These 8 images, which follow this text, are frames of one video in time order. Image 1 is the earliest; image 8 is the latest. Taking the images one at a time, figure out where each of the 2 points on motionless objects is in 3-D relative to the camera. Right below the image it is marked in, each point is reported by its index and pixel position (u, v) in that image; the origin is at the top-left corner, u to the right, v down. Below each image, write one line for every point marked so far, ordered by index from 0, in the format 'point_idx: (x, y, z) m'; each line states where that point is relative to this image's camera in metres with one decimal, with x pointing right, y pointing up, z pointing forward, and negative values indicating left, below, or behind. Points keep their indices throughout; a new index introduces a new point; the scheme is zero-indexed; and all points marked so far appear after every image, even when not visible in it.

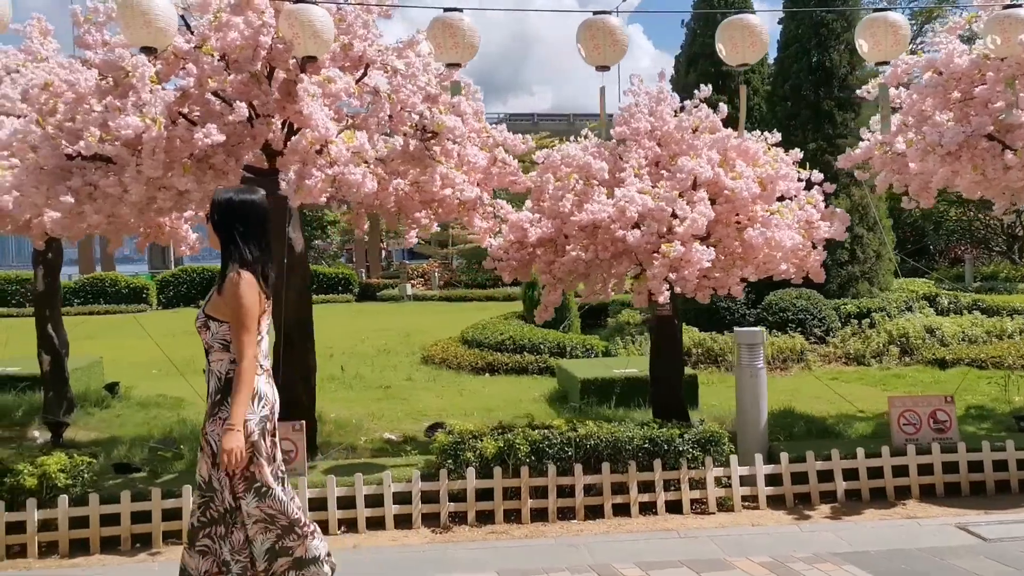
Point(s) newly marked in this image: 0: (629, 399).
0: (+1.1, -1.1, +8.8) m
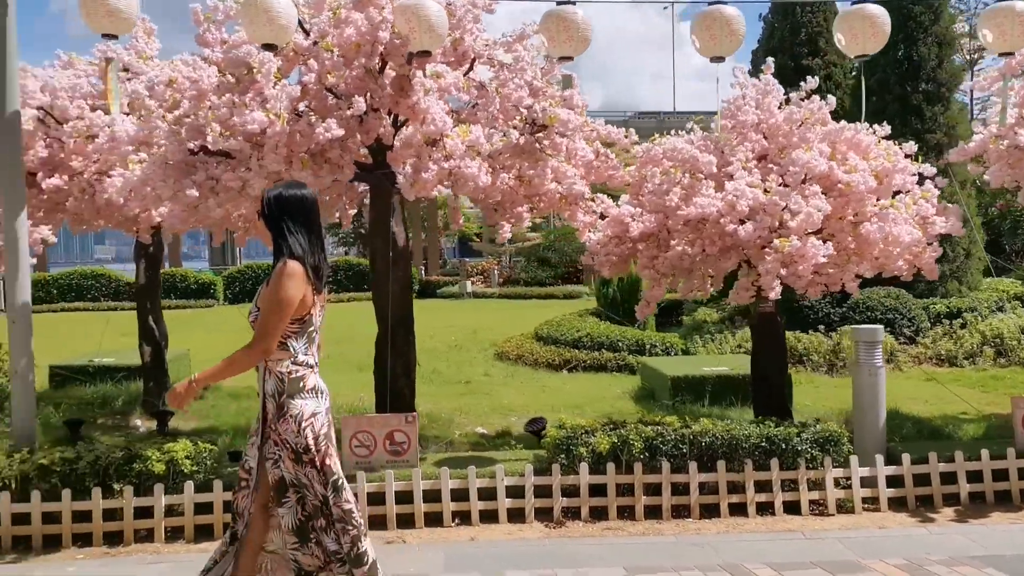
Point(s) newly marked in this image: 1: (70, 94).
0: (+2.0, -1.0, +8.7) m
1: (-3.7, +1.6, +7.8) m
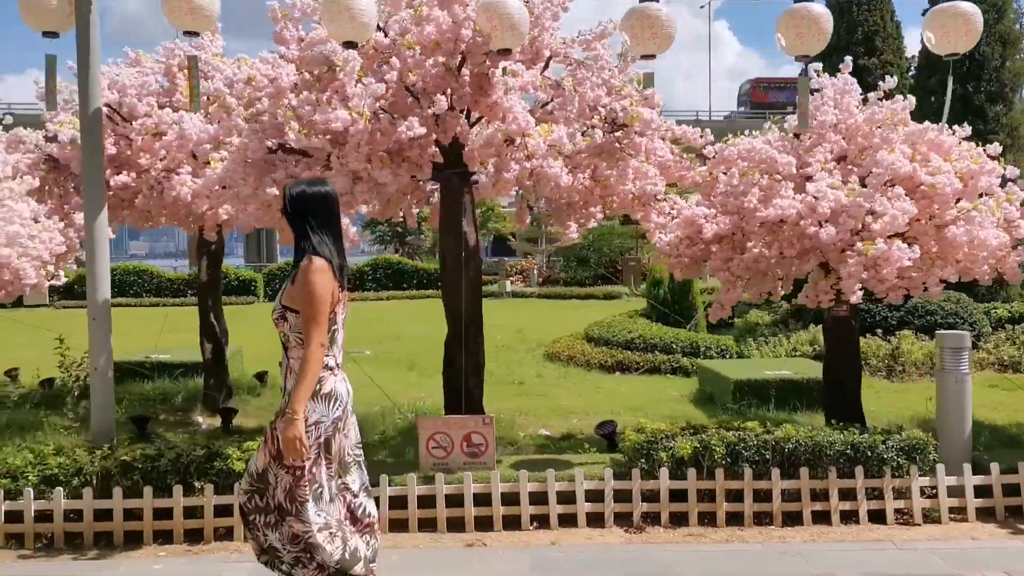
0: (+2.5, -1.1, +8.6) m
1: (-3.2, +1.7, +7.8) m
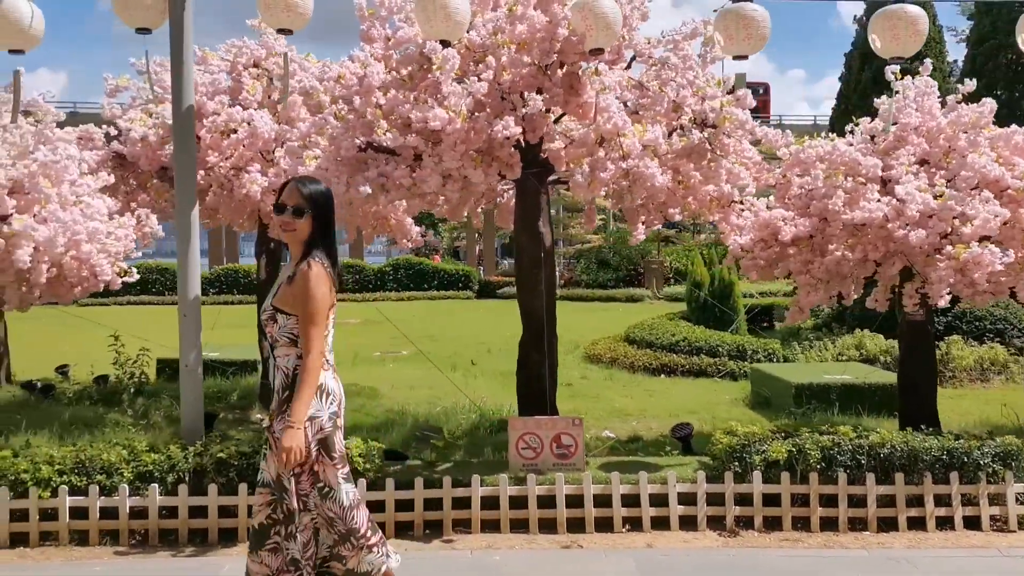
0: (+3.1, -1.1, +8.5) m
1: (-2.6, +1.7, +7.8) m
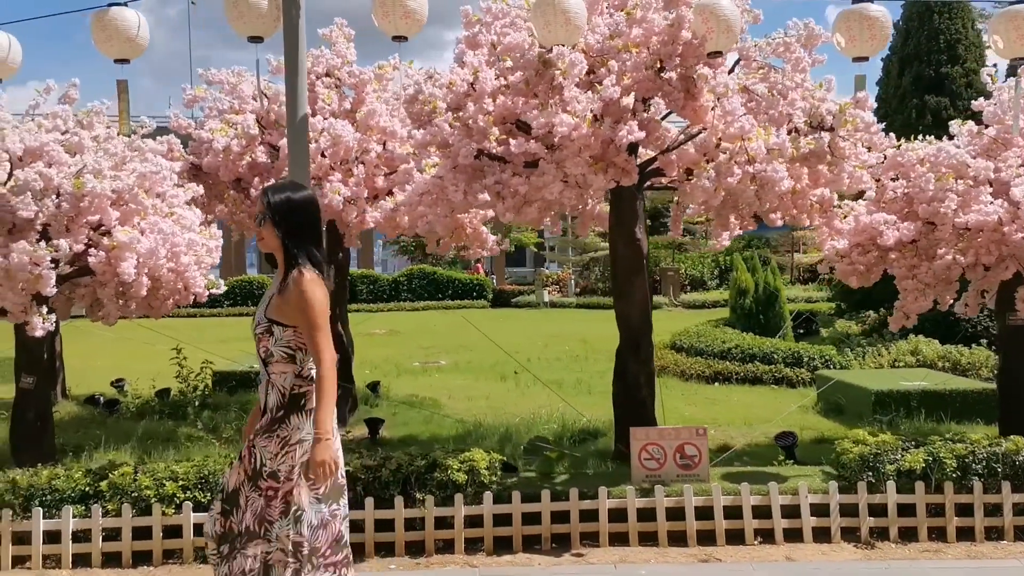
0: (+3.8, -1.1, +8.4) m
1: (-1.9, +1.6, +7.7) m
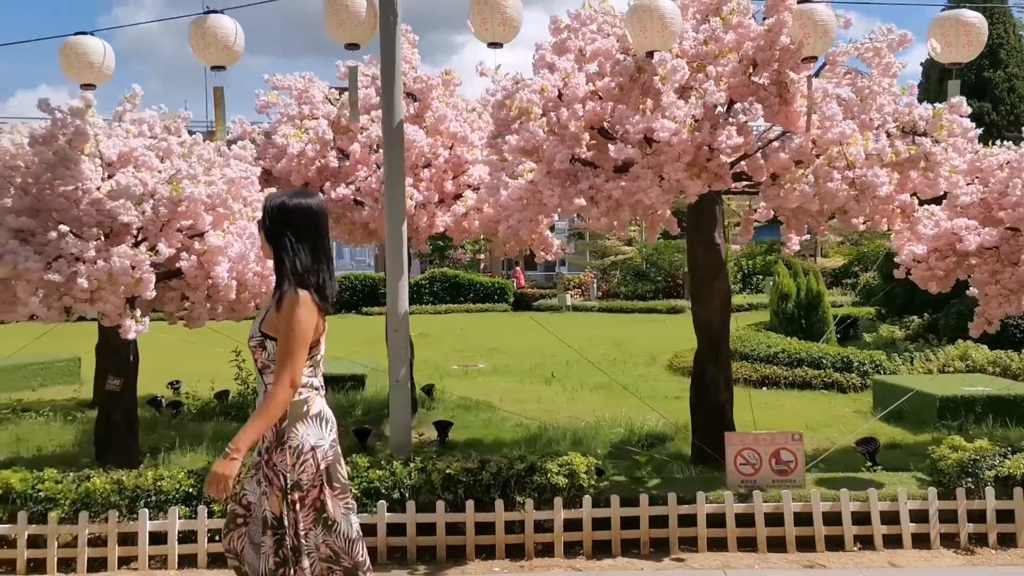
0: (+4.4, -1.2, +8.4) m
1: (-1.3, +1.6, +7.8) m
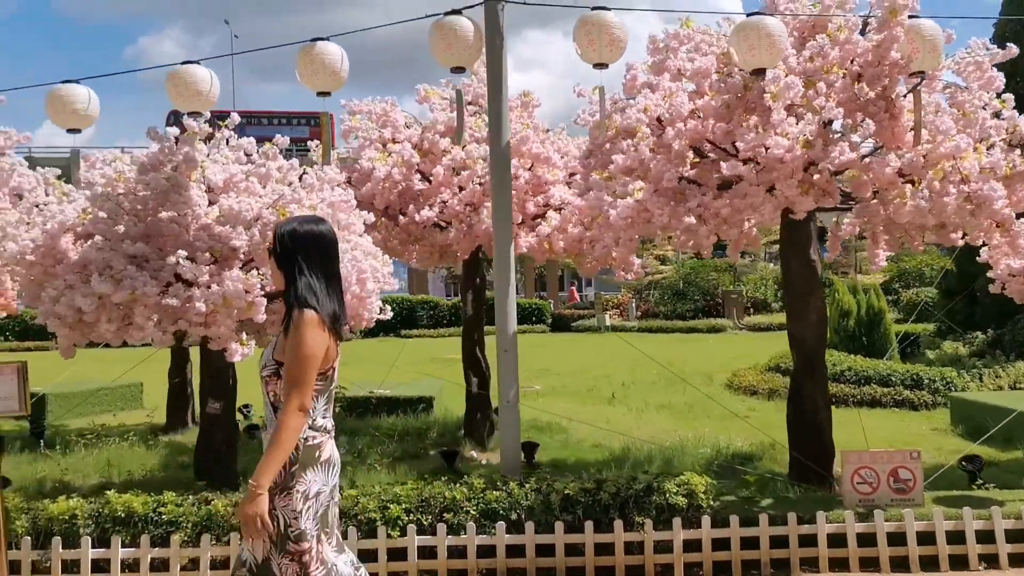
0: (+5.1, -1.3, +8.2) m
1: (-0.6, +1.4, +7.8) m
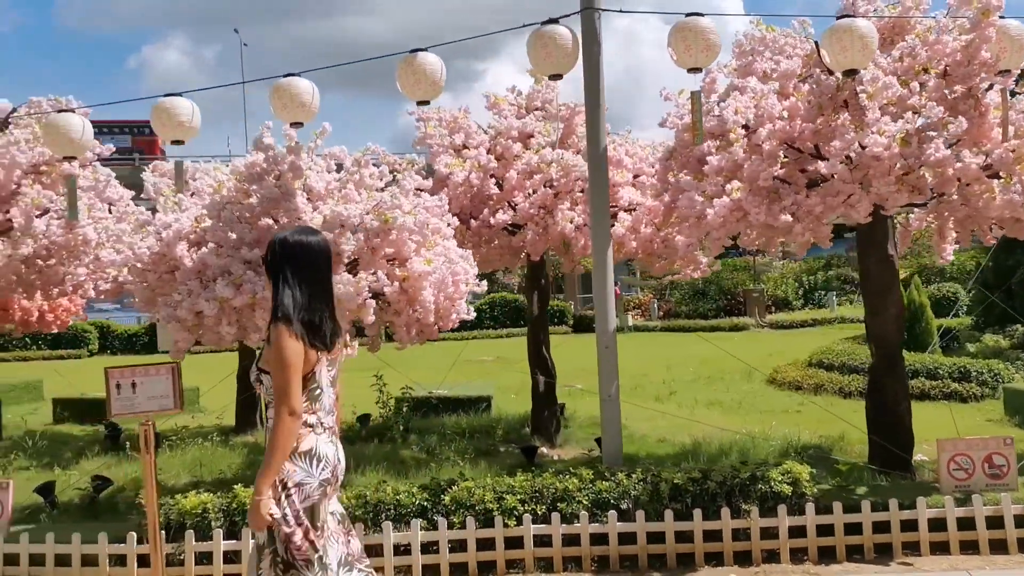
0: (+5.8, -1.2, +8.4) m
1: (0.0, +1.4, +8.1) m
